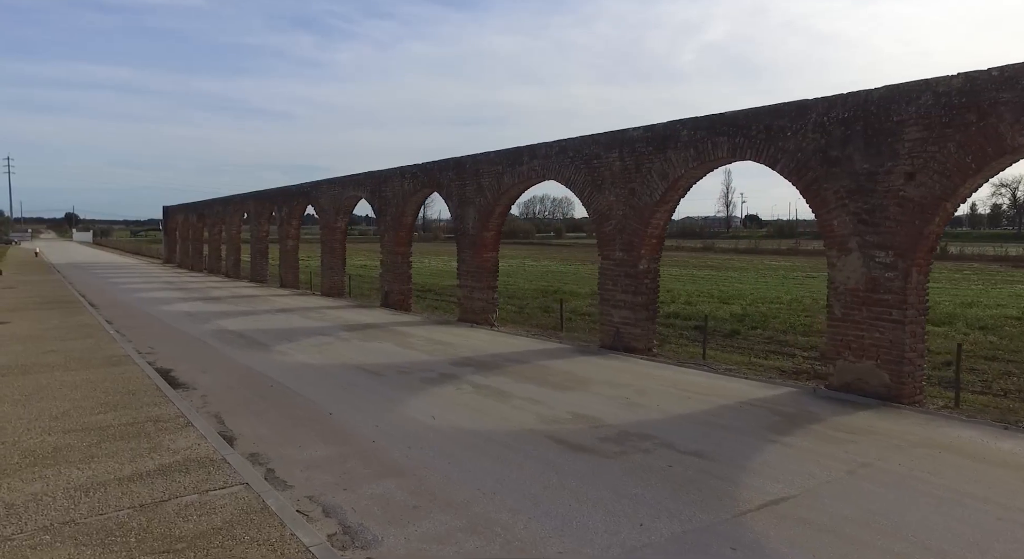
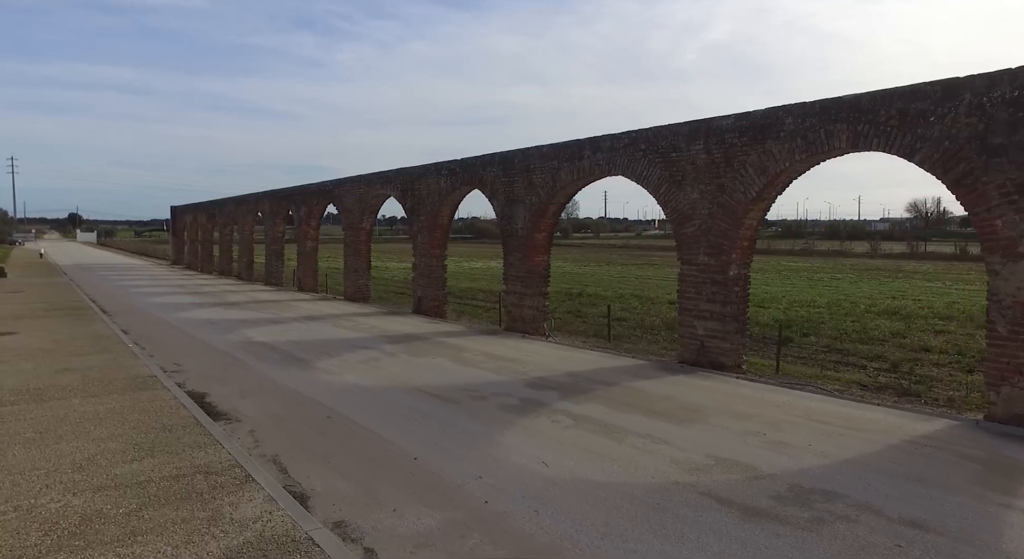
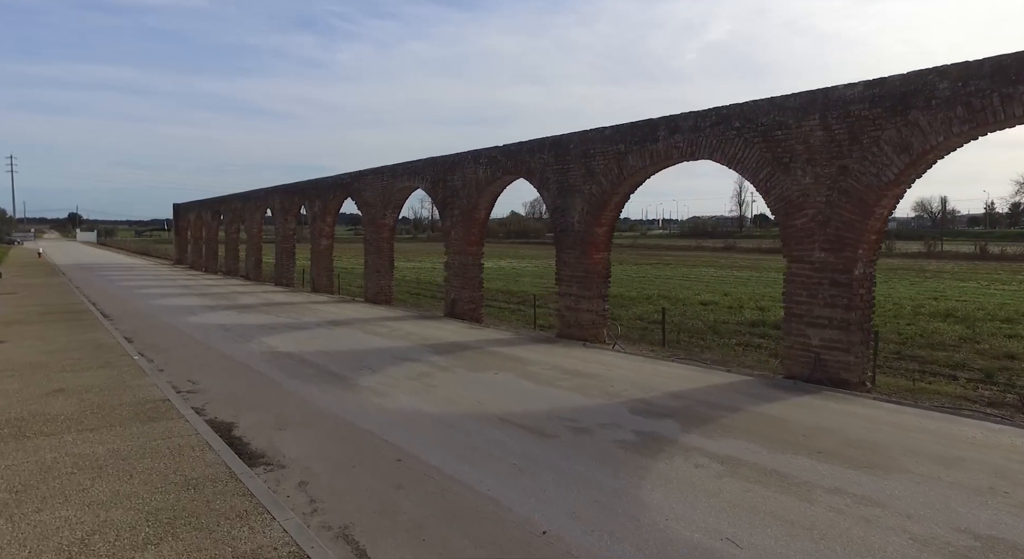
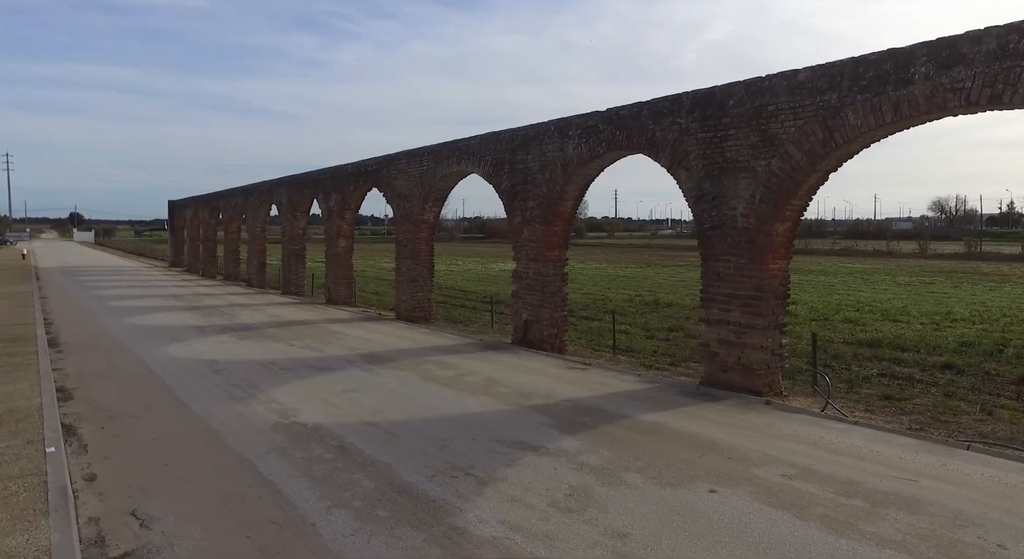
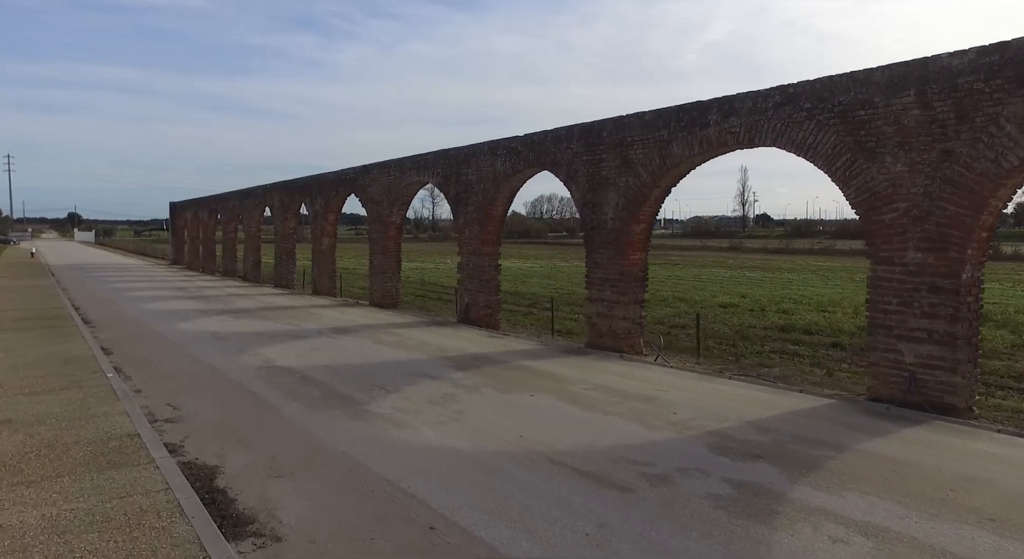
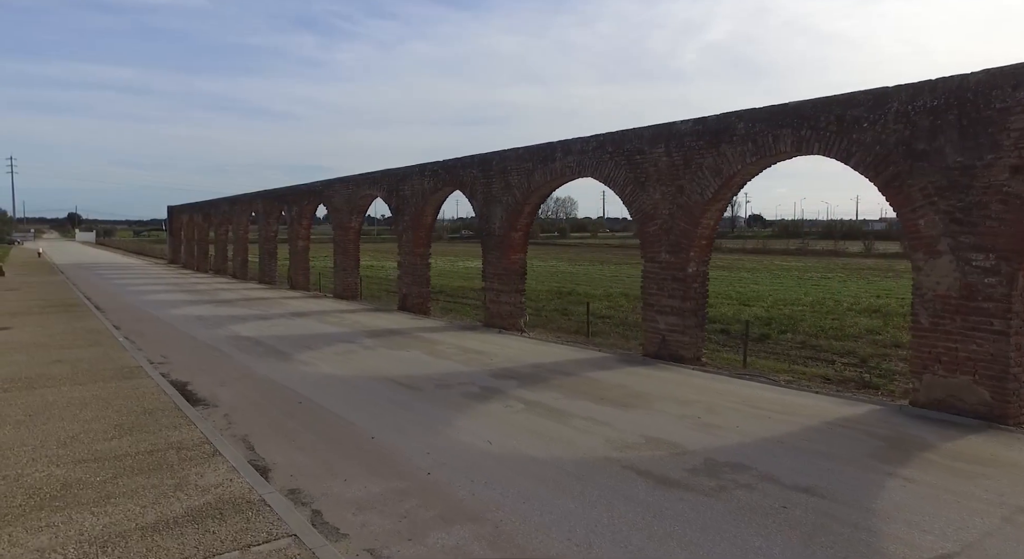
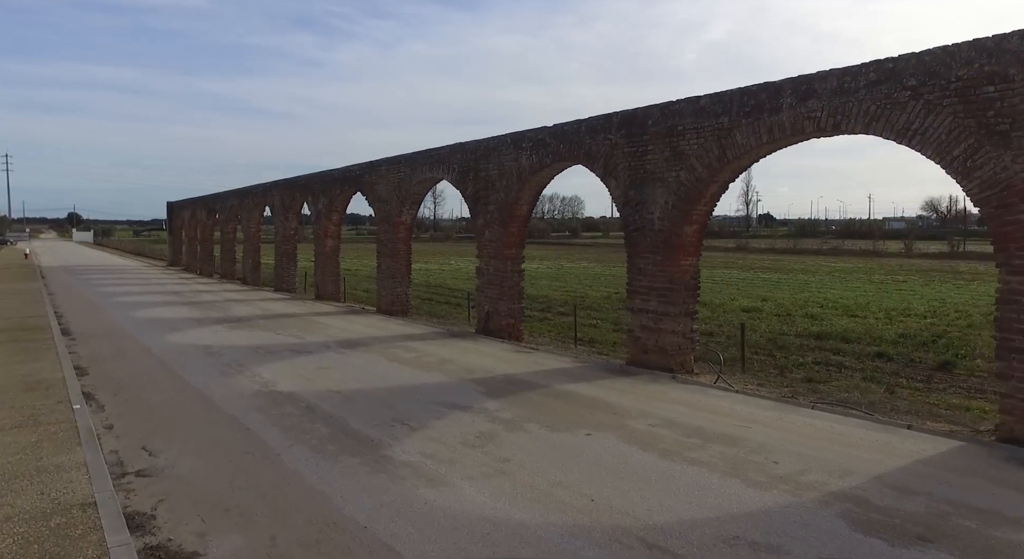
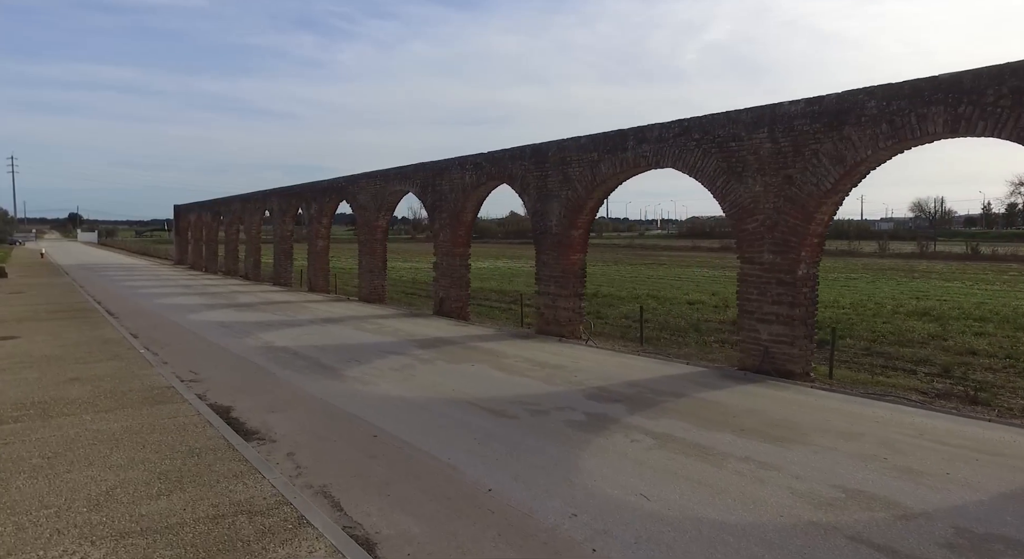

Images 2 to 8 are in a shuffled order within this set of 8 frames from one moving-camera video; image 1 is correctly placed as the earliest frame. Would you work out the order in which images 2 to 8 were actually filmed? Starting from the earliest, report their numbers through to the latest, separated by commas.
6, 2, 8, 3, 5, 7, 4
